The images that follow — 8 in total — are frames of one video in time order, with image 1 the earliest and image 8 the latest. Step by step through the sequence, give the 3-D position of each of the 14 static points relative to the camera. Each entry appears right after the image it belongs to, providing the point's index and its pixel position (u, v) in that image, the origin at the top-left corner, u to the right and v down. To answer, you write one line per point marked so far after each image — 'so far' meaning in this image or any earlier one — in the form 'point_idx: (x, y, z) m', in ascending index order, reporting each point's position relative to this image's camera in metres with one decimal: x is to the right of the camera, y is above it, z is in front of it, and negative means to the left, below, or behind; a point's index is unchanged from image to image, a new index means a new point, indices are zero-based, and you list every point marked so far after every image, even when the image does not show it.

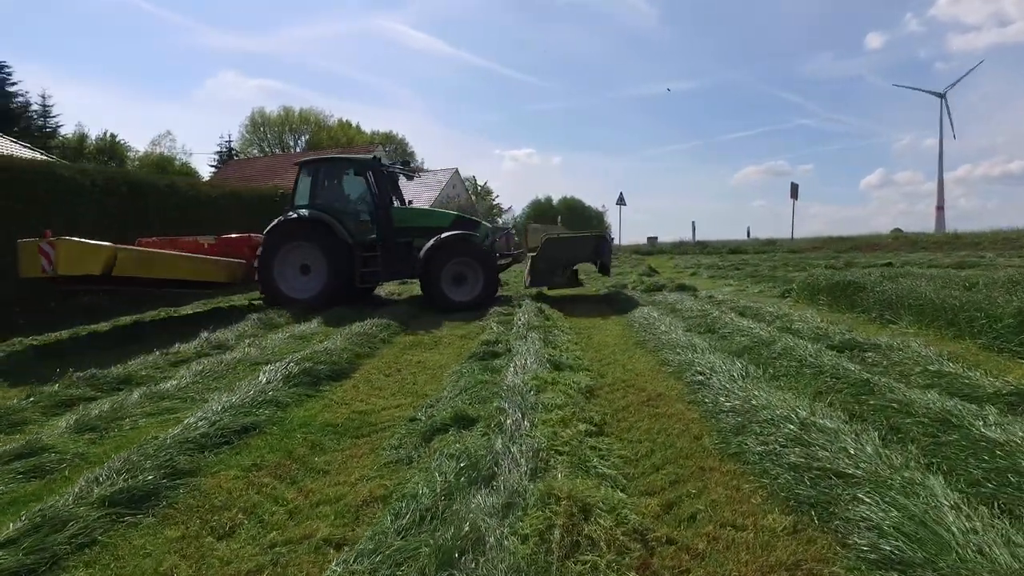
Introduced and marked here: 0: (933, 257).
0: (+9.8, +0.8, +14.7) m
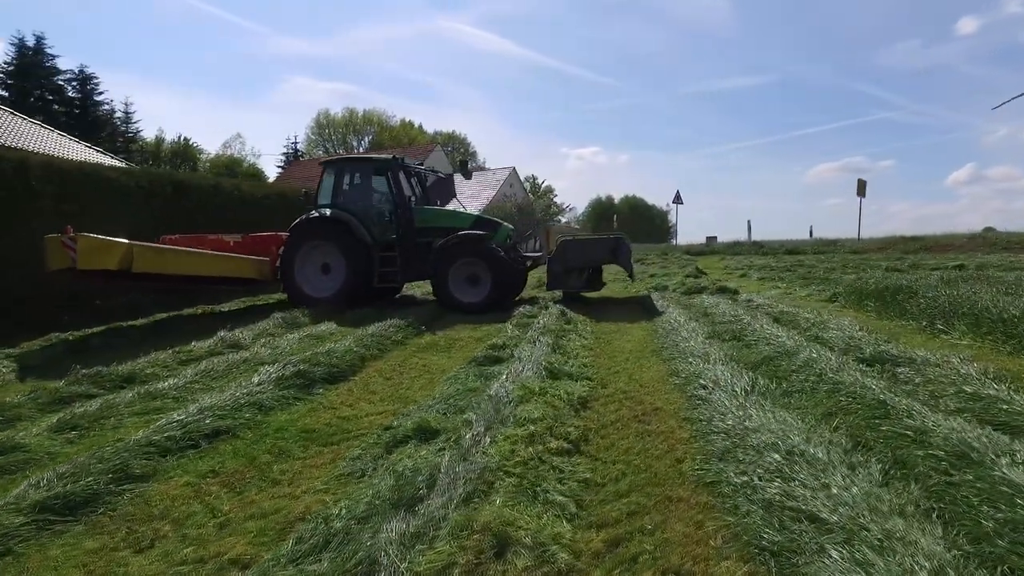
0: (+10.7, +0.6, +13.4) m
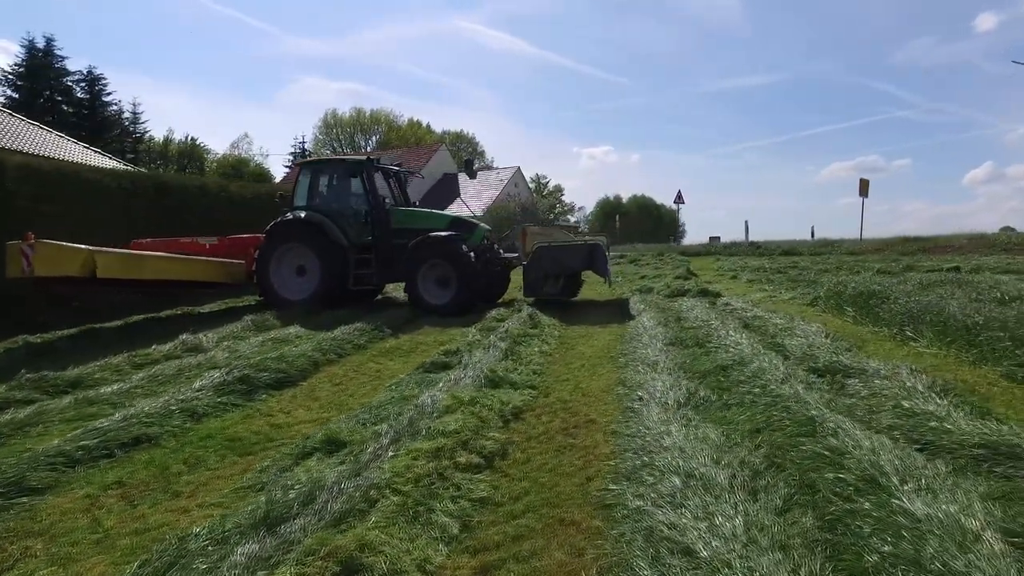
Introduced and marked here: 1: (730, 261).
0: (+10.3, +0.6, +13.0) m
1: (+6.0, +0.7, +17.4) m
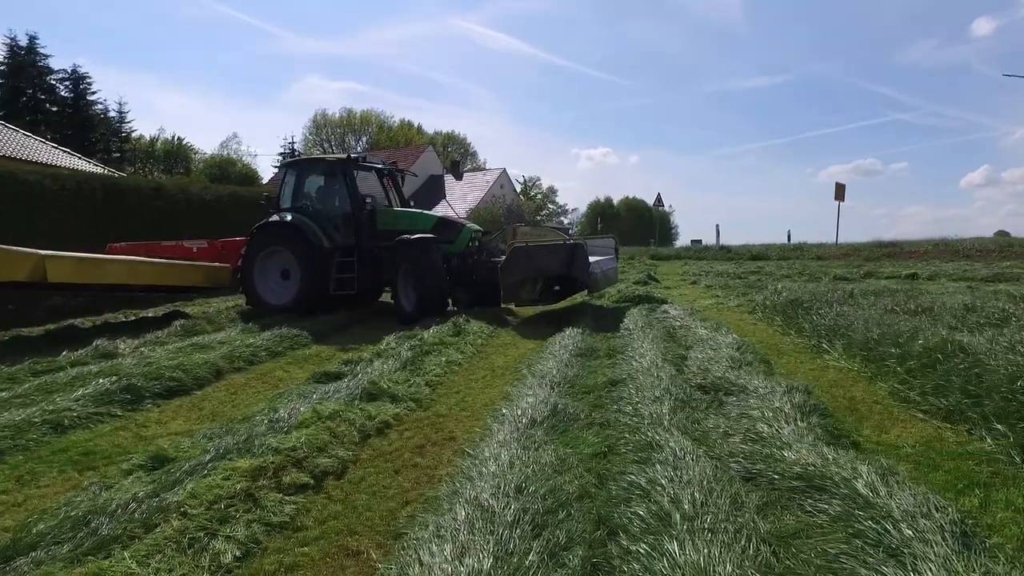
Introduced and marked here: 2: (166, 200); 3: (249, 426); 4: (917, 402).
0: (+9.4, +0.4, +13.0) m
1: (+5.1, +0.6, +17.3) m
2: (-7.4, +1.9, +13.4) m
3: (-1.7, -0.9, +4.0) m
4: (+2.6, -0.7, +3.9) m
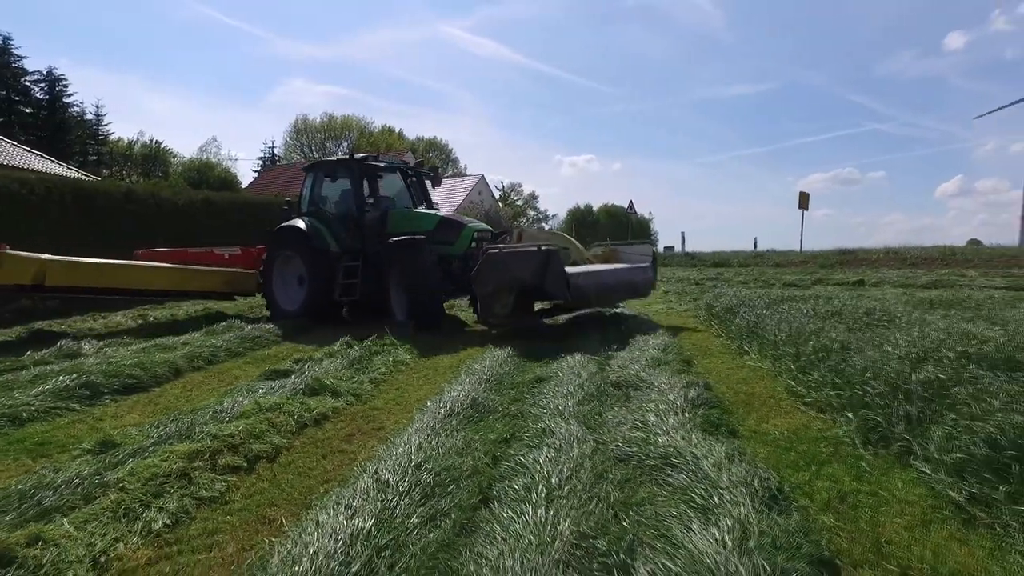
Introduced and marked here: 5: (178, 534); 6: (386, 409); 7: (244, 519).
0: (+8.6, +0.3, +13.6) m
1: (+4.2, +0.5, +17.8) m
2: (-8.1, +1.8, +13.7) m
3: (-2.2, -0.9, +4.4) m
4: (+2.0, -0.7, +4.4) m
5: (-1.5, -1.1, +2.9) m
6: (-1.0, -0.9, +4.9) m
7: (-1.3, -1.1, +3.0) m
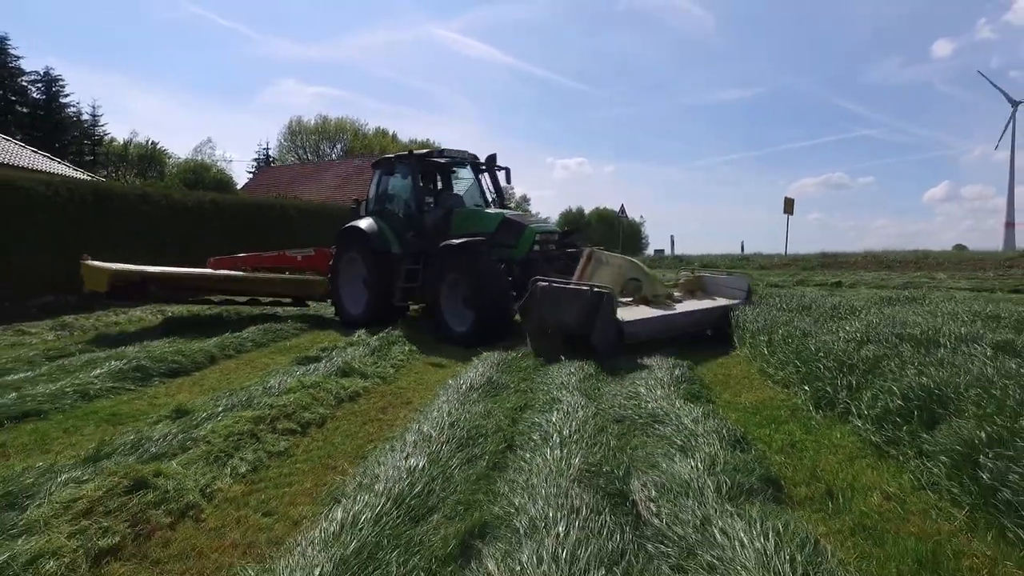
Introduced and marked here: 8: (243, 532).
0: (+8.6, +0.3, +14.5) m
1: (+4.1, +0.4, +18.6) m
2: (-8.2, +1.9, +14.3) m
3: (-2.2, -0.8, +5.1) m
4: (+2.1, -0.7, +5.2) m
5: (-1.4, -1.1, +3.6) m
6: (-0.9, -0.9, +5.6) m
7: (-1.2, -1.1, +3.7) m
8: (-1.3, -1.1, +2.9) m
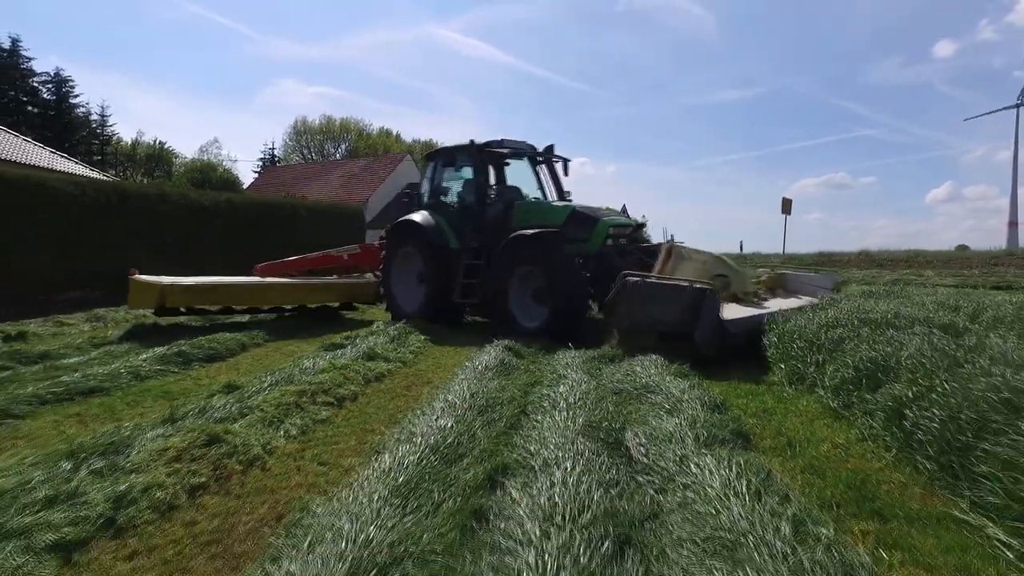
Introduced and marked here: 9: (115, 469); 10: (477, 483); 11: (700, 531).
0: (+8.7, +0.3, +15.0) m
1: (+4.2, +0.5, +19.2) m
2: (-8.0, +2.0, +14.9) m
3: (-2.1, -0.8, +5.7) m
4: (+2.2, -0.6, +5.8) m
5: (-1.4, -1.0, +4.2) m
6: (-0.8, -0.8, +6.2) m
7: (-1.1, -1.0, +4.4) m
8: (-1.2, -1.0, +3.5) m
9: (-2.0, -0.9, +3.2) m
10: (-0.2, -0.9, +3.0) m
11: (+0.7, -0.9, +2.3) m
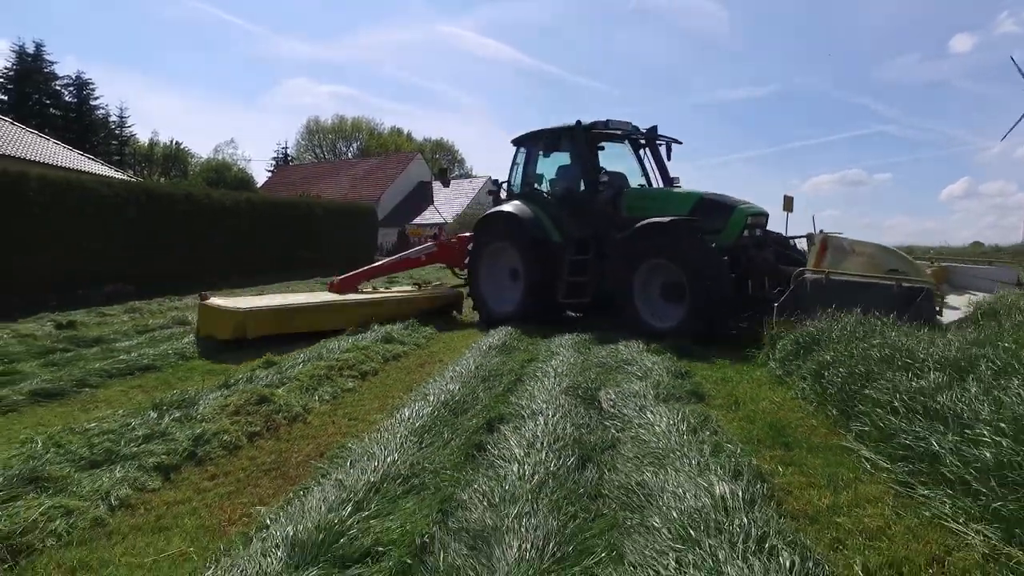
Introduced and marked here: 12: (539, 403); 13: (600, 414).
0: (+8.9, +0.5, +15.7) m
1: (+4.5, +0.7, +19.9) m
2: (-7.9, +2.1, +15.8) m
3: (-2.1, -0.7, +6.5) m
4: (+2.2, -0.5, +6.5) m
5: (-1.4, -0.9, +5.0) m
6: (-0.8, -0.7, +7.0) m
7: (-1.1, -0.9, +5.1) m
8: (-1.2, -1.0, +4.3) m
9: (-2.1, -0.8, +4.0) m
10: (-0.2, -0.8, +3.8) m
11: (+0.6, -0.8, +3.0) m
12: (+0.2, -0.7, +4.0) m
13: (+0.5, -0.8, +3.8) m
